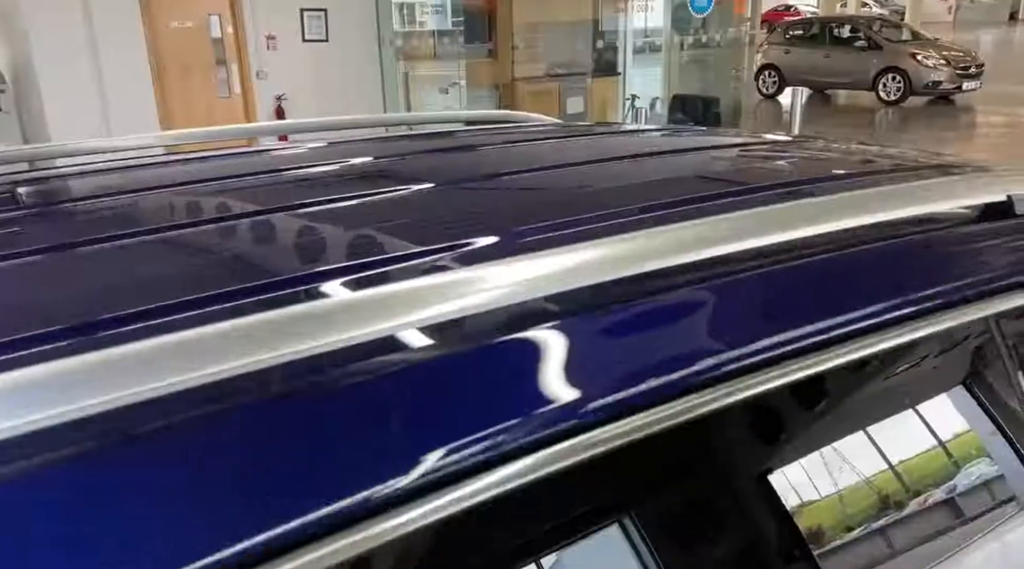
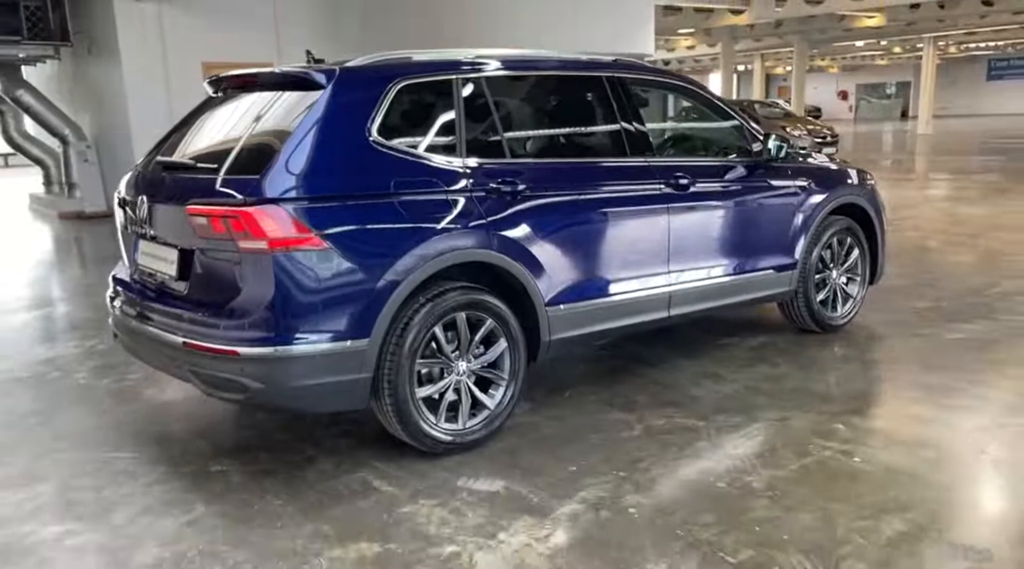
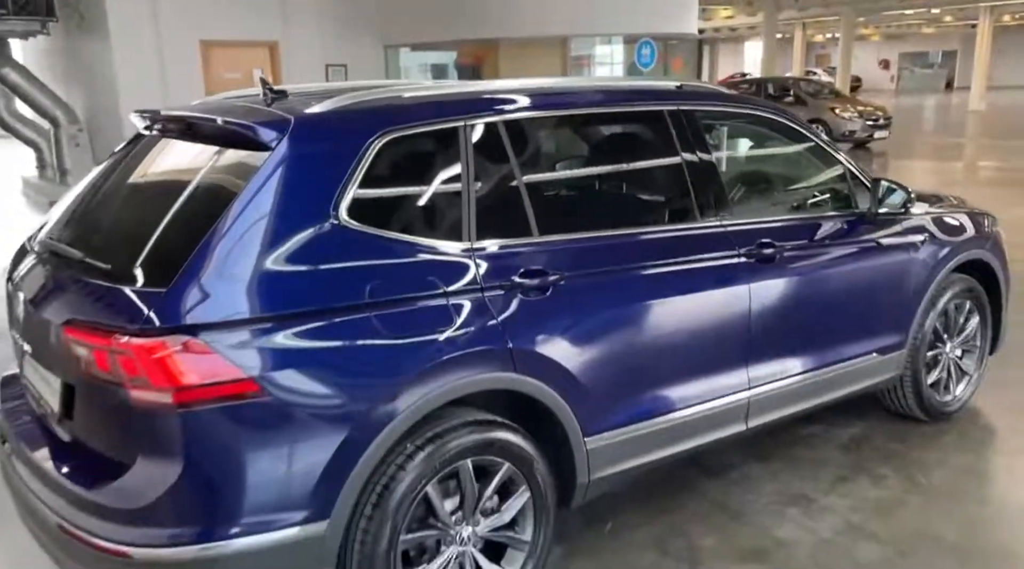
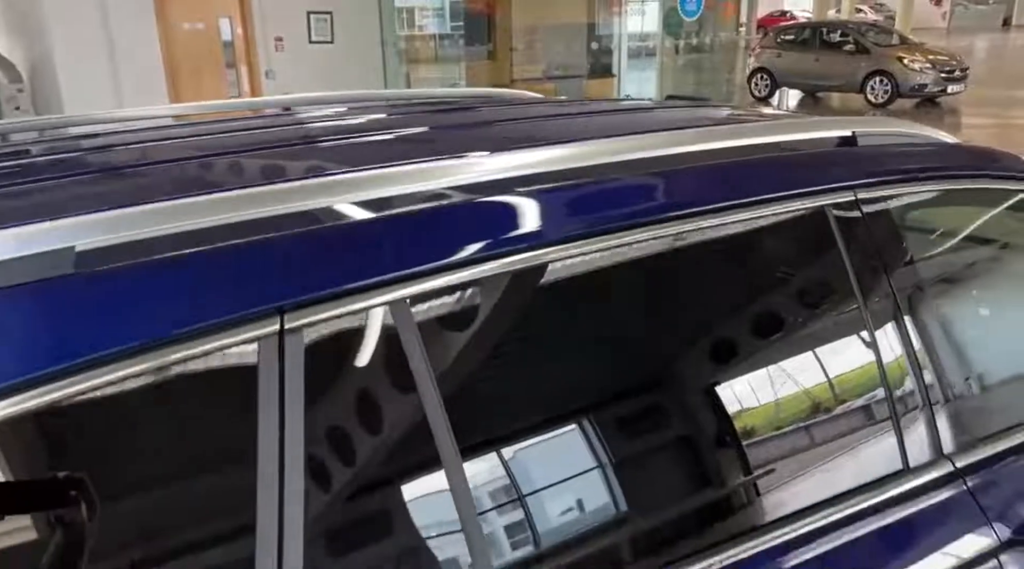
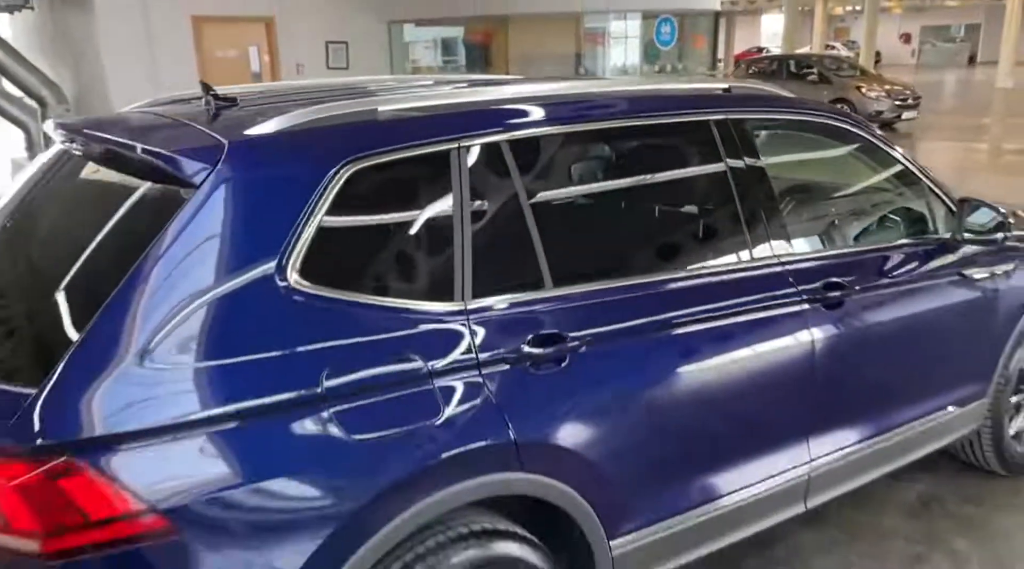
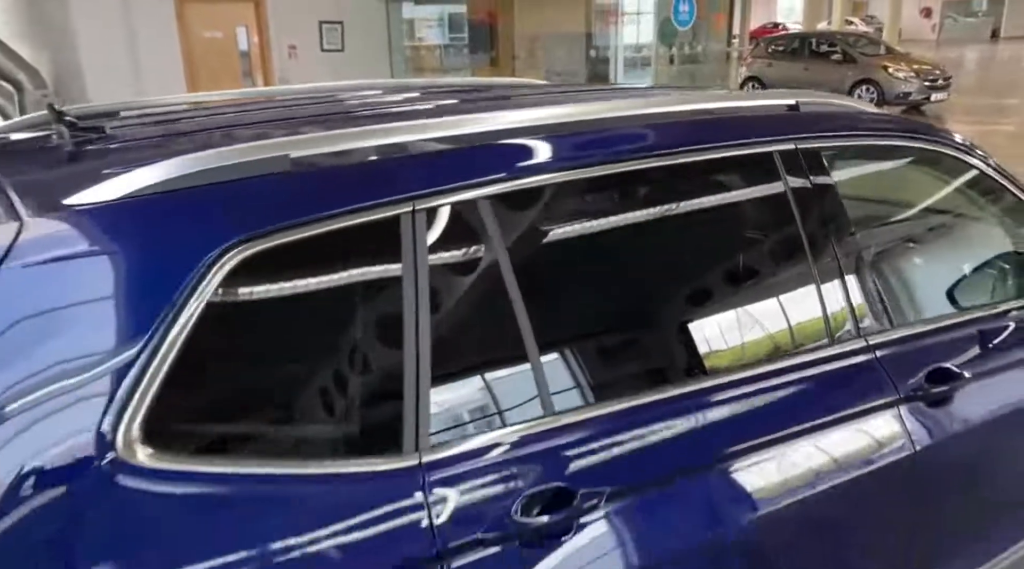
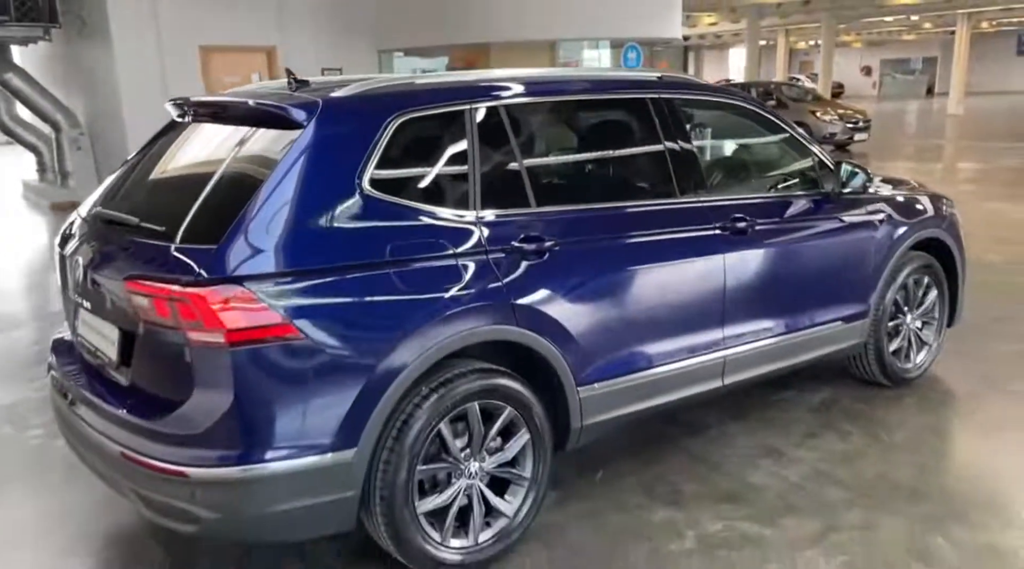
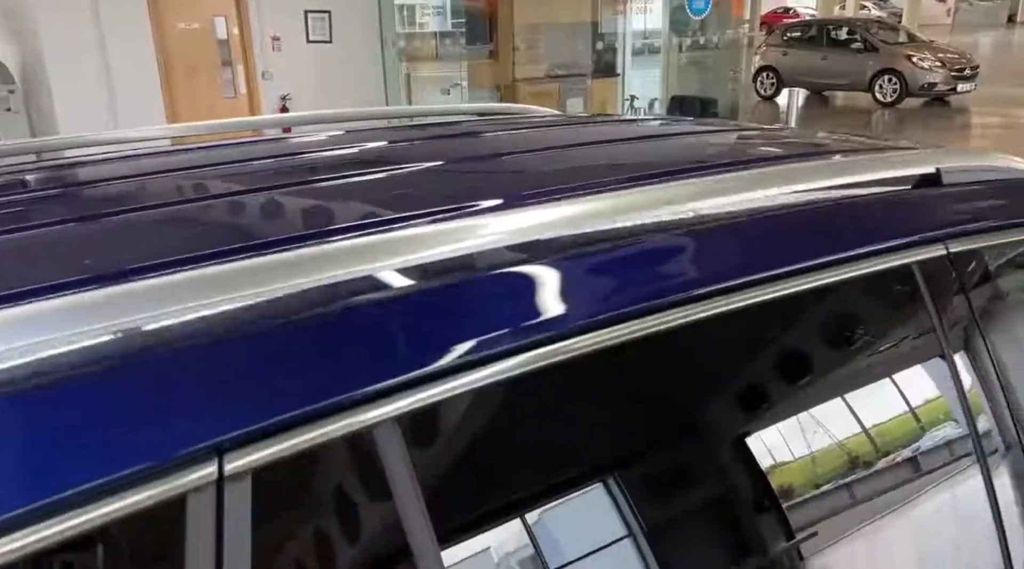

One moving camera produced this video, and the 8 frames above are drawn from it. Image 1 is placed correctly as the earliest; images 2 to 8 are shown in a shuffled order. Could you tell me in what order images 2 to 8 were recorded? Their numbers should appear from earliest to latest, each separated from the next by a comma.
8, 4, 6, 5, 3, 7, 2
